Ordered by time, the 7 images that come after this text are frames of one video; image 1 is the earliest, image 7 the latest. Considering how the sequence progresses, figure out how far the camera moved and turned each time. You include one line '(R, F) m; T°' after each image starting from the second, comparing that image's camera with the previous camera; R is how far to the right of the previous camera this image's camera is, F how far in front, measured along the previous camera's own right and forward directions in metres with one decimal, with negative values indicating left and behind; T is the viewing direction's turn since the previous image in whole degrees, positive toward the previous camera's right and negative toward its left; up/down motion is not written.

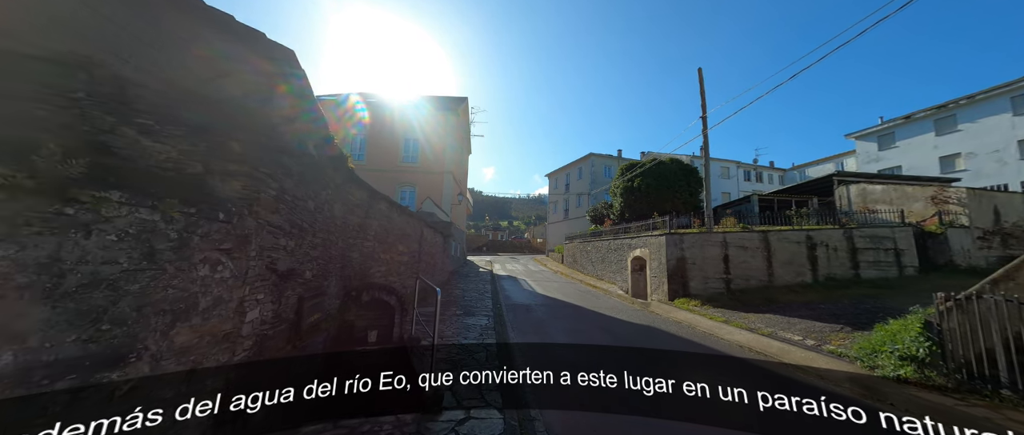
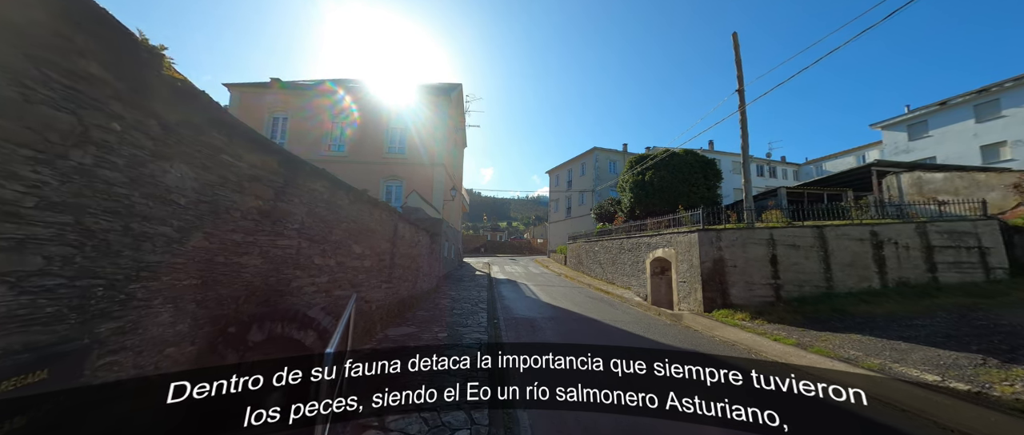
(0.0, +2.3) m; 0°
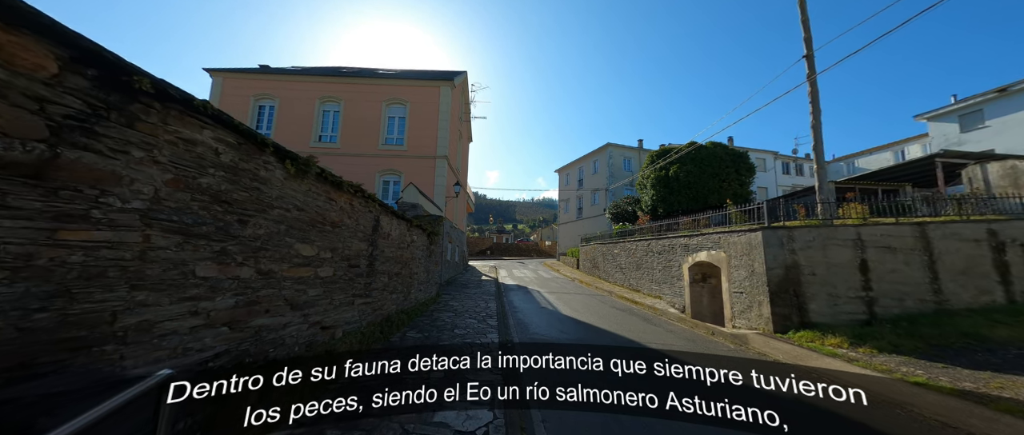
(-0.3, +2.0) m; -1°
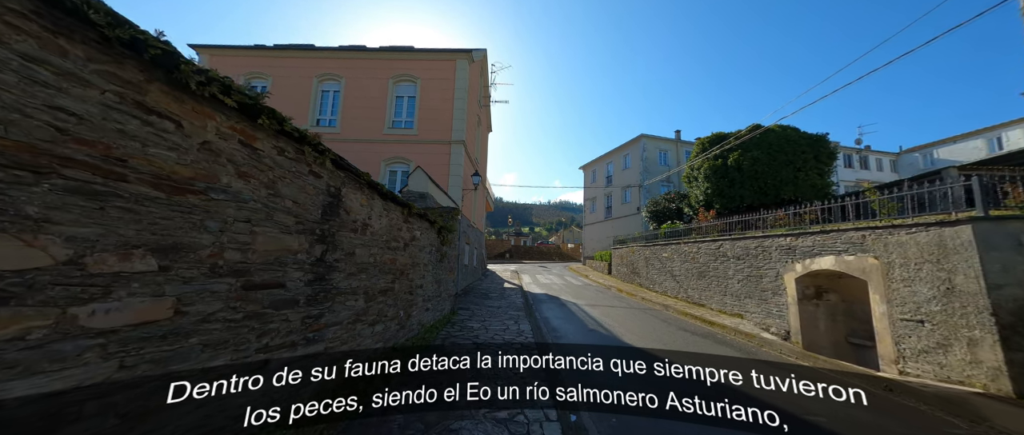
(-0.6, +2.8) m; -3°
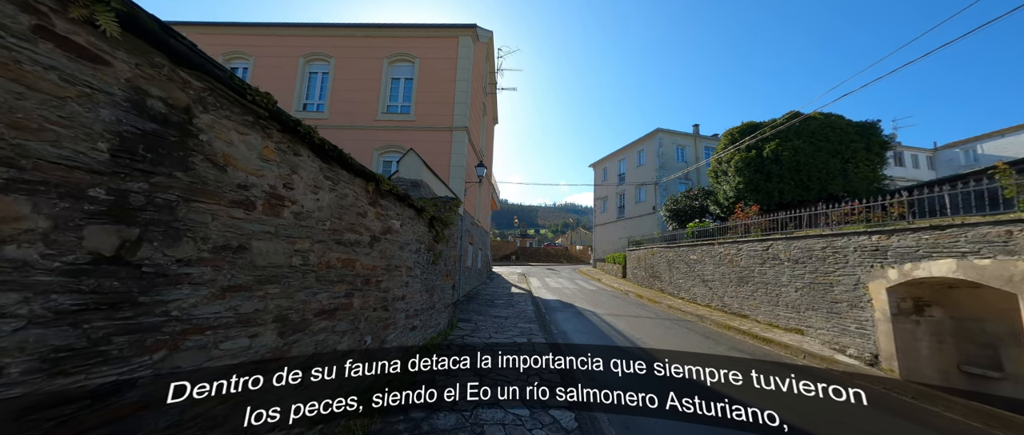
(-0.2, +1.7) m; -1°
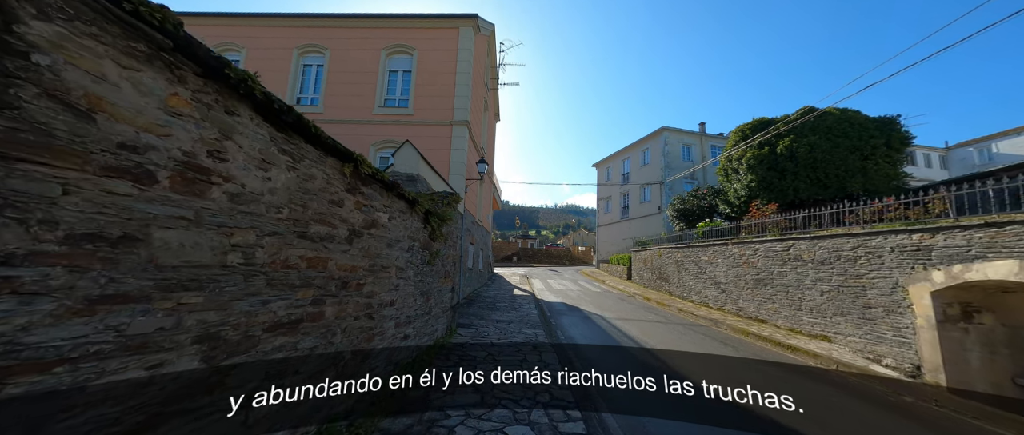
(-0.1, +0.6) m; 0°
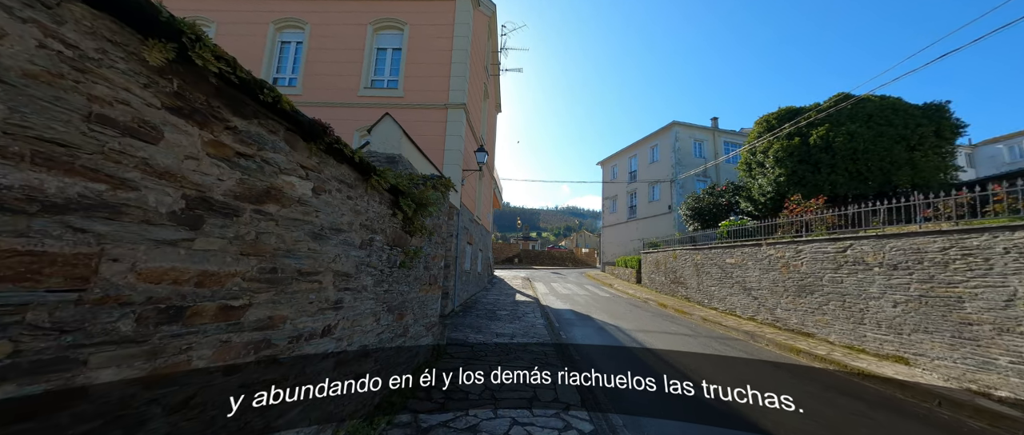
(-0.1, +1.4) m; 0°
